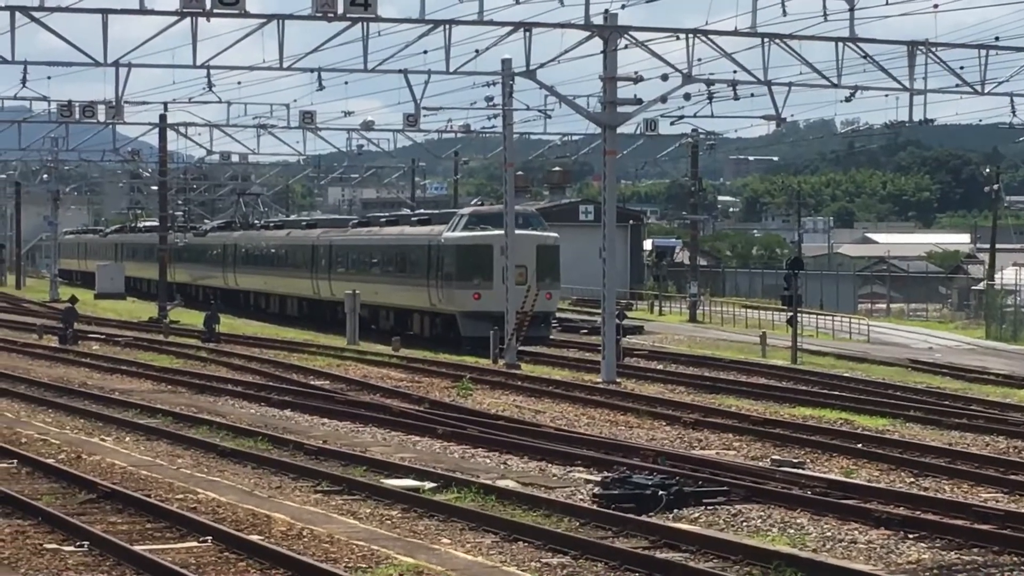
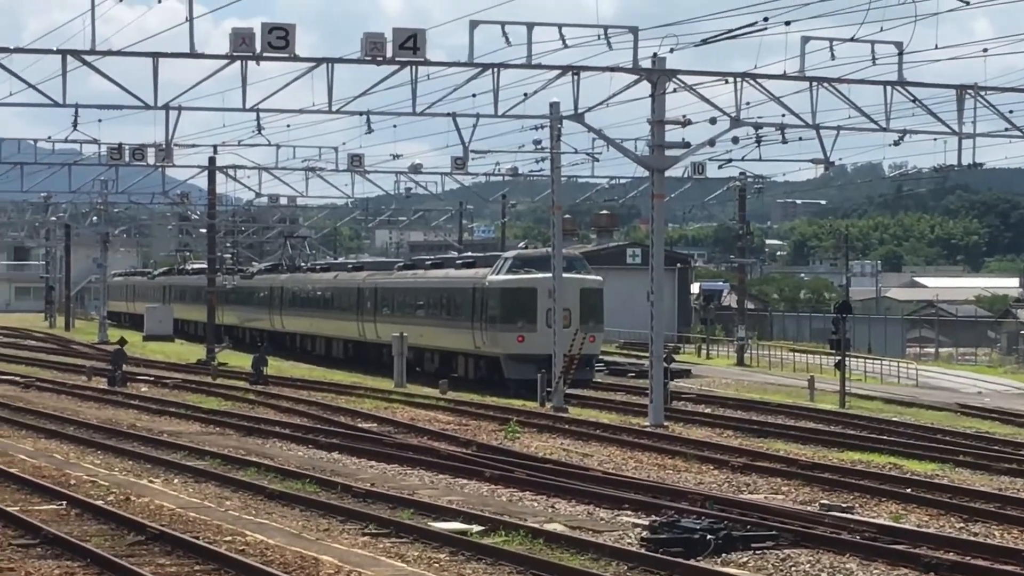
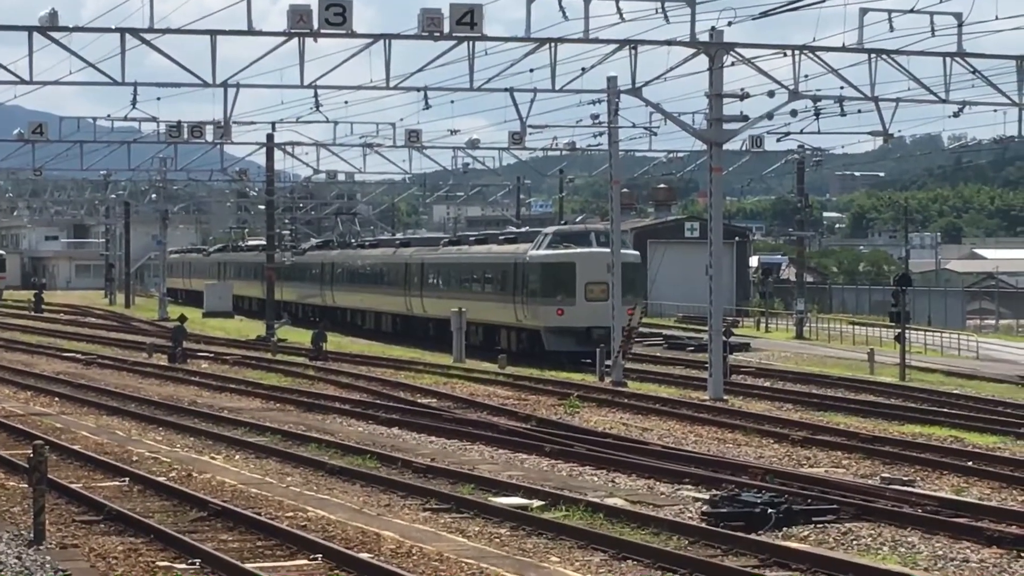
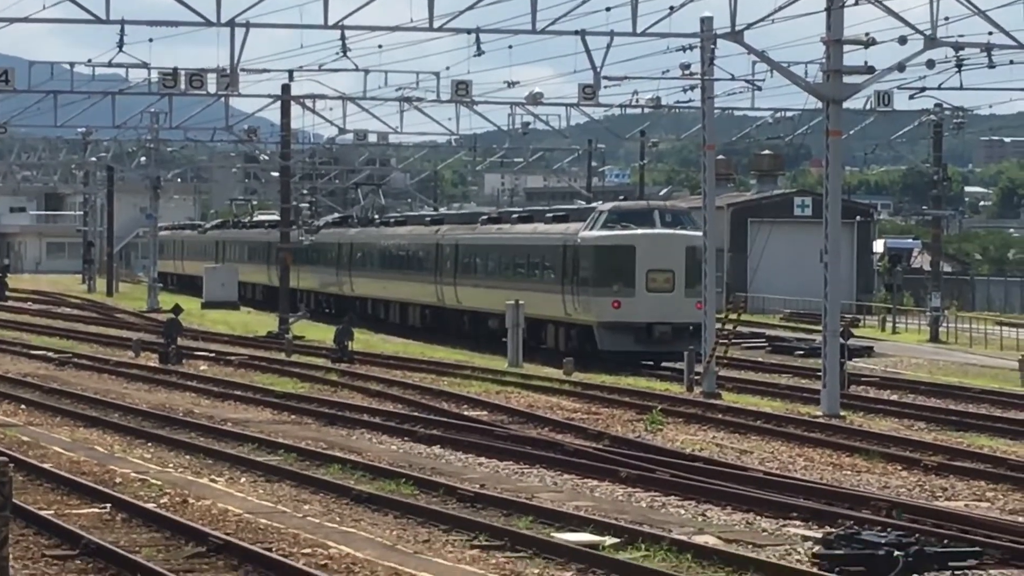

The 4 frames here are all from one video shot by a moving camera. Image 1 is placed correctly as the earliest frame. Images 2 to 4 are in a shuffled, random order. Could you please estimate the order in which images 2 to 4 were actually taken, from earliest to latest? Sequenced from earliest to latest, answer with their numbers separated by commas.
2, 3, 4
